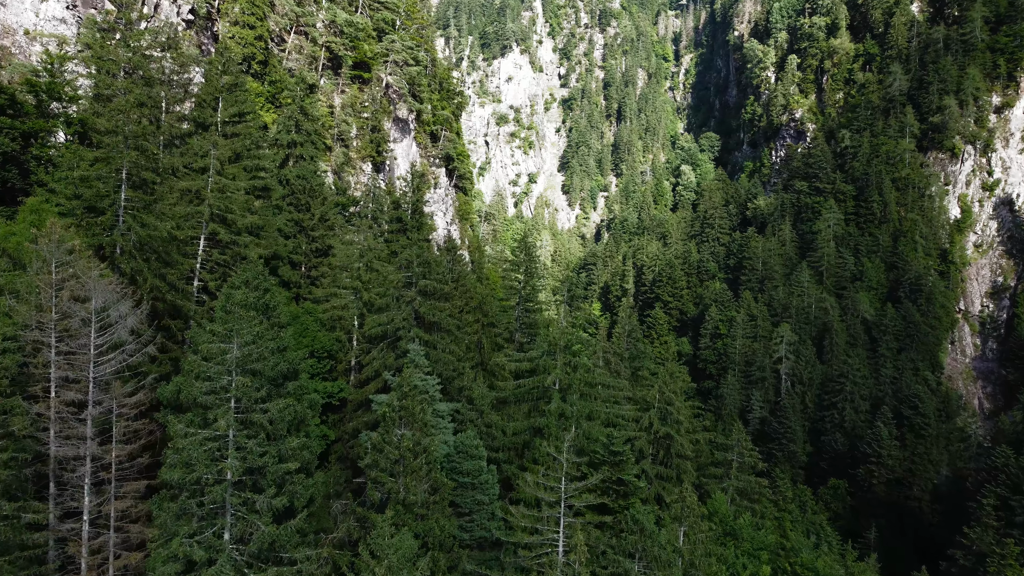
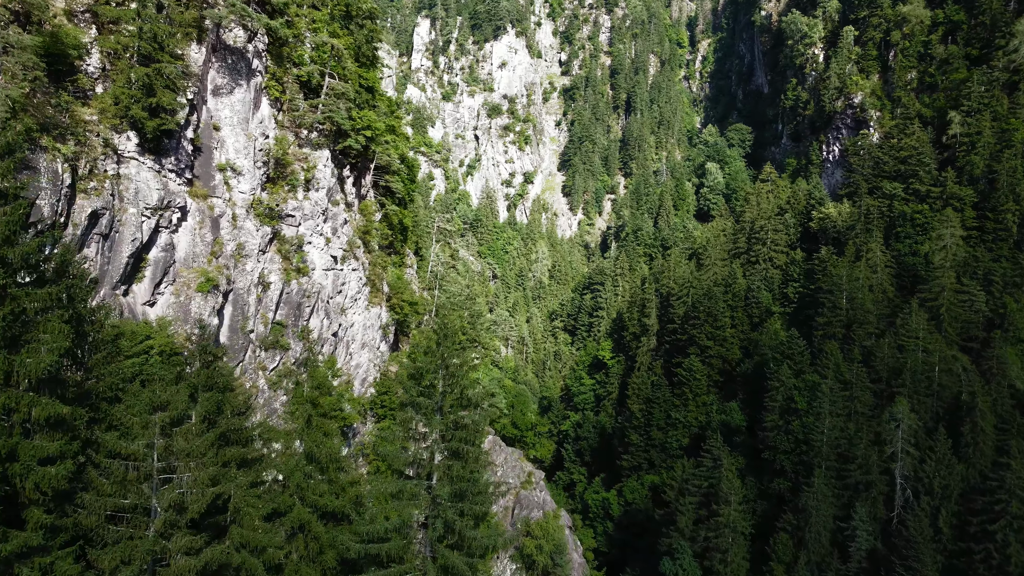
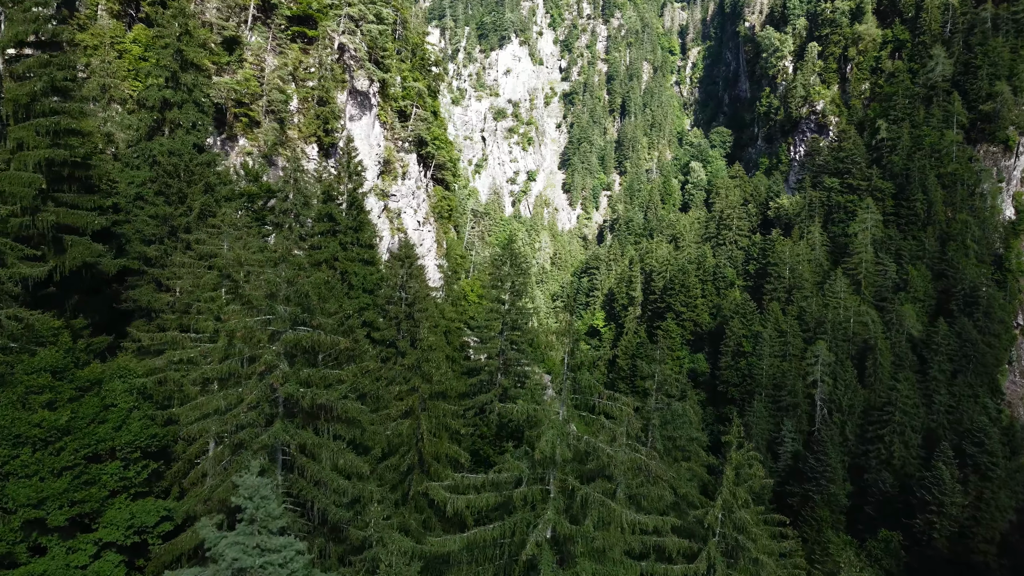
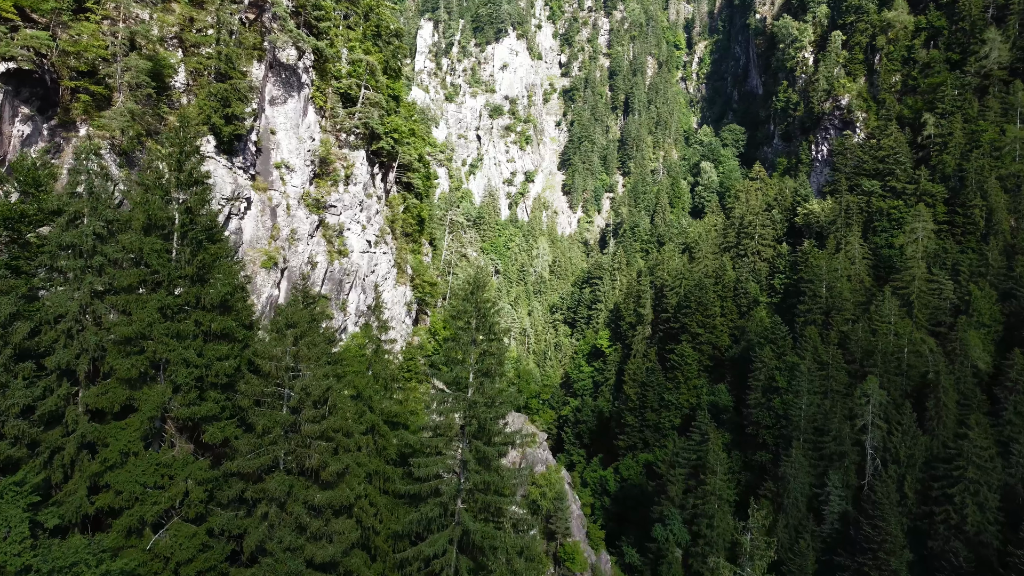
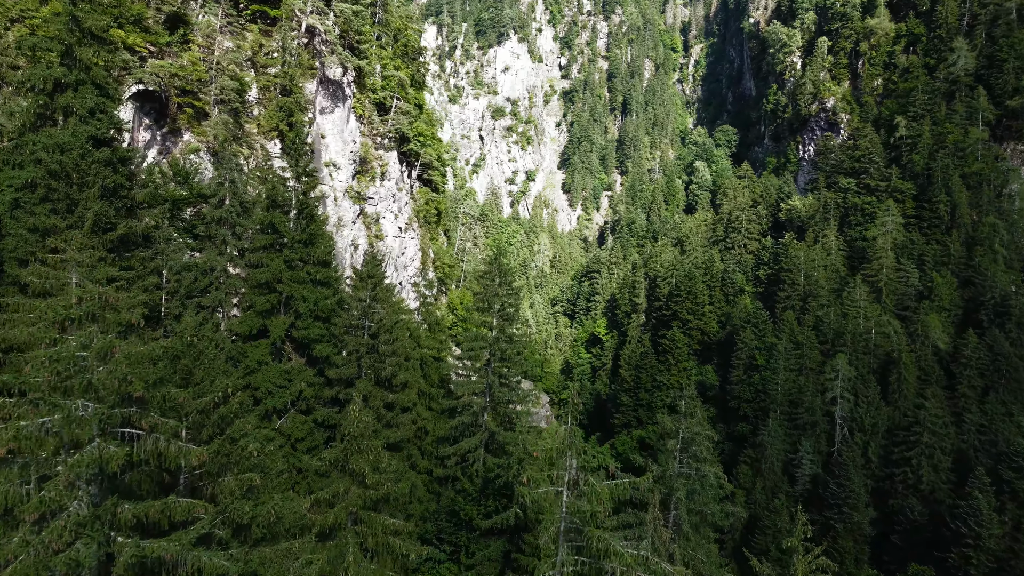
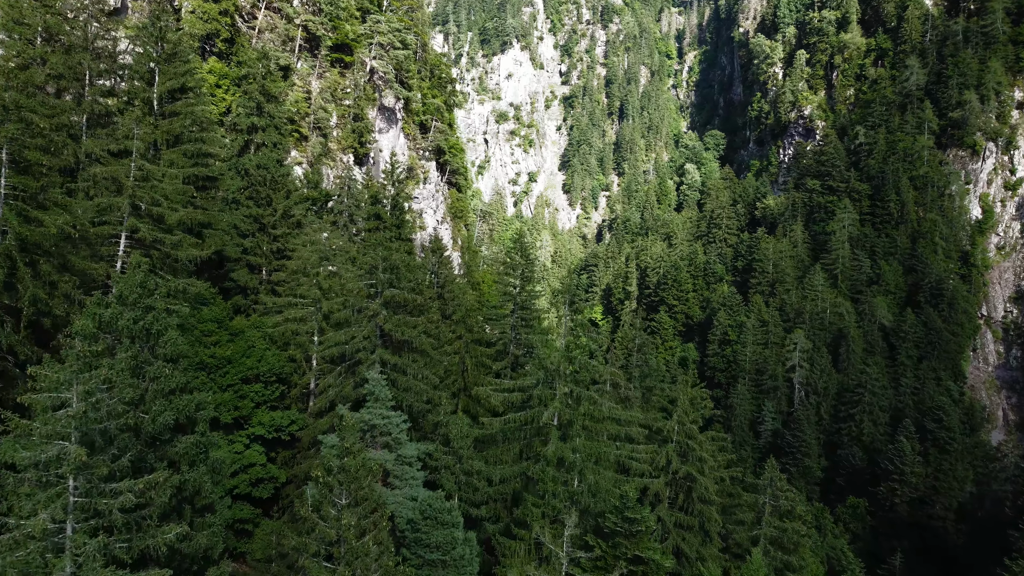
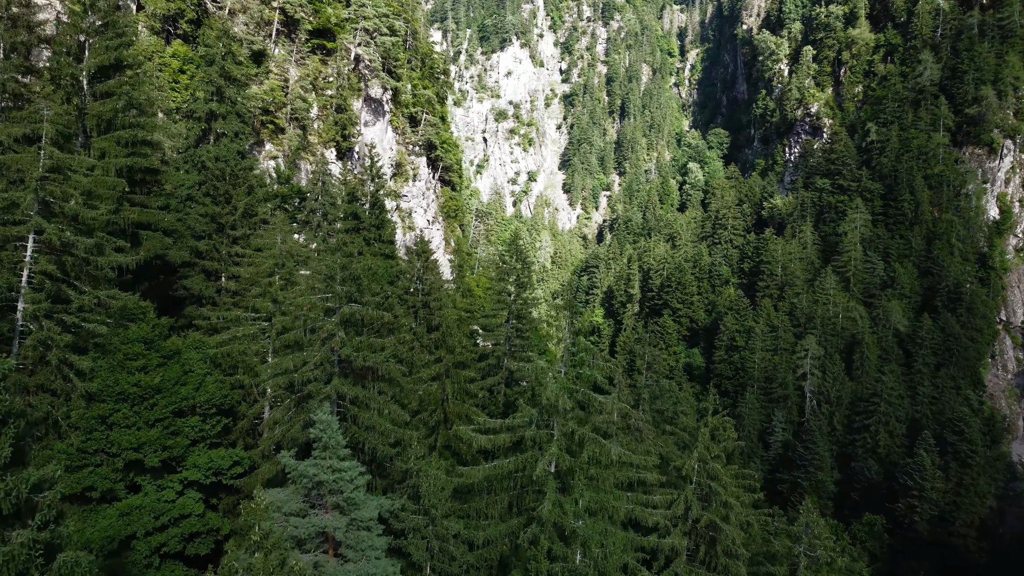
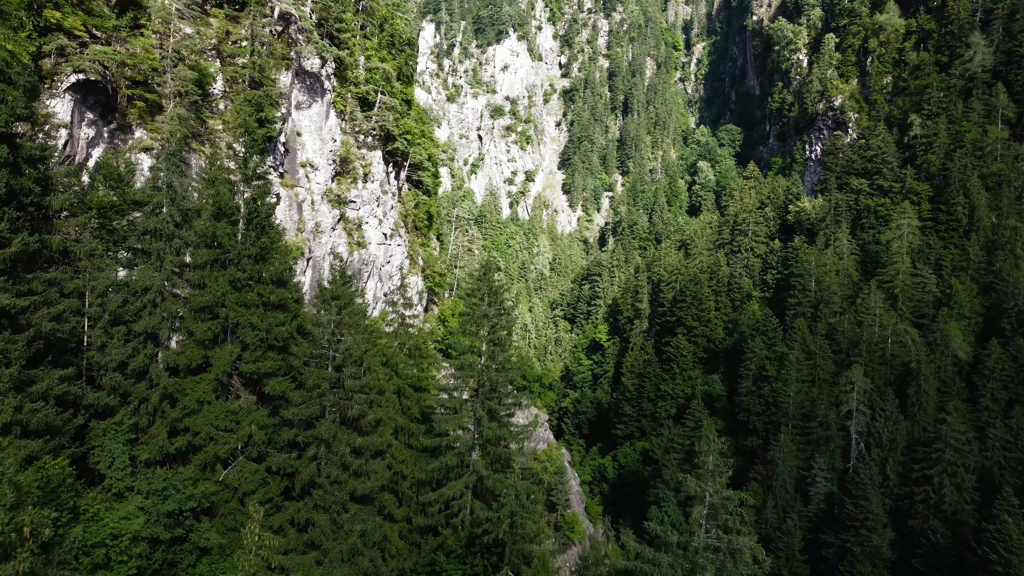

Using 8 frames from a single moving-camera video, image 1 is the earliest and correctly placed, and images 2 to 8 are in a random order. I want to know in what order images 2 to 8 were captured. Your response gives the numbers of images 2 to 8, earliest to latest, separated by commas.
6, 7, 3, 5, 8, 4, 2
